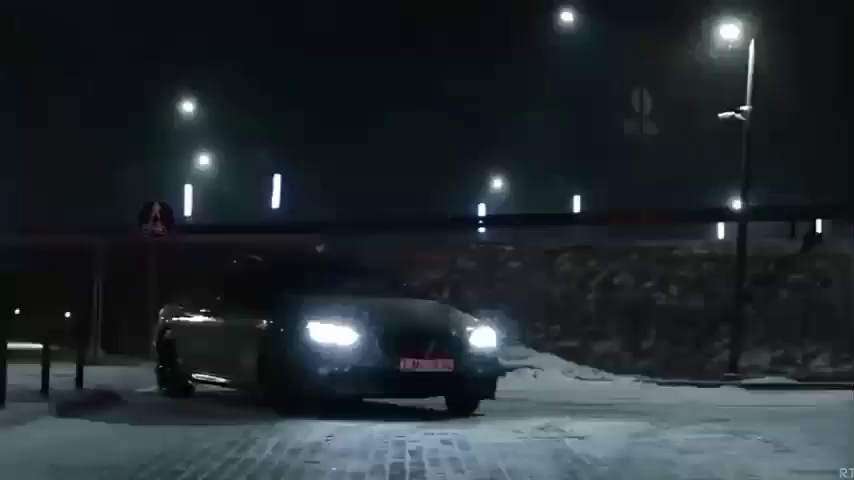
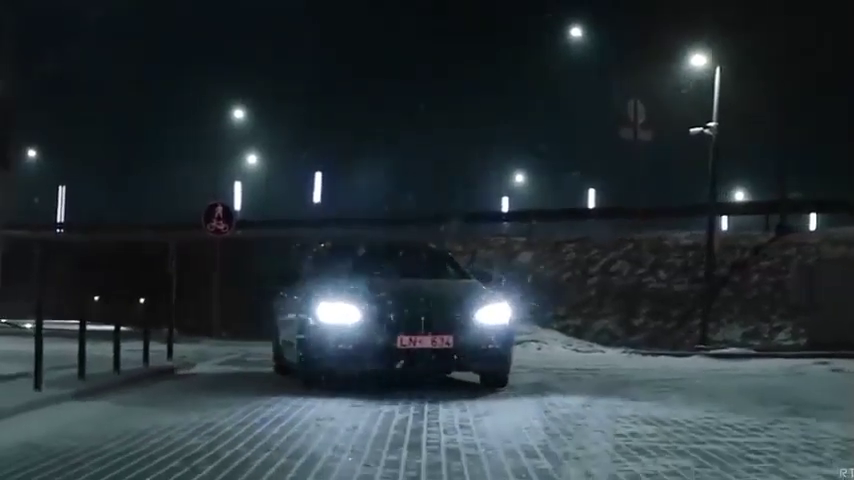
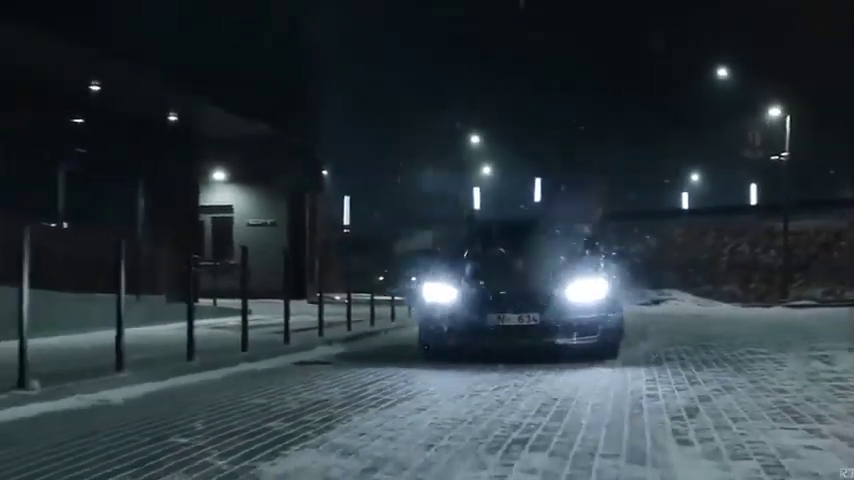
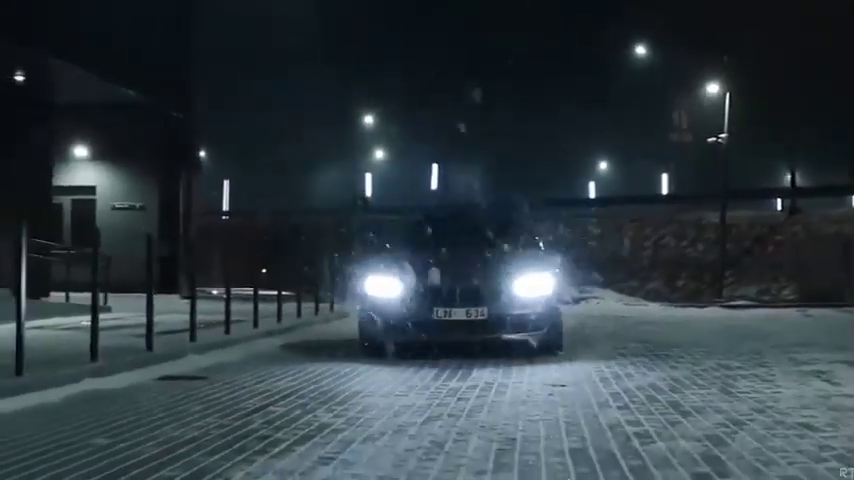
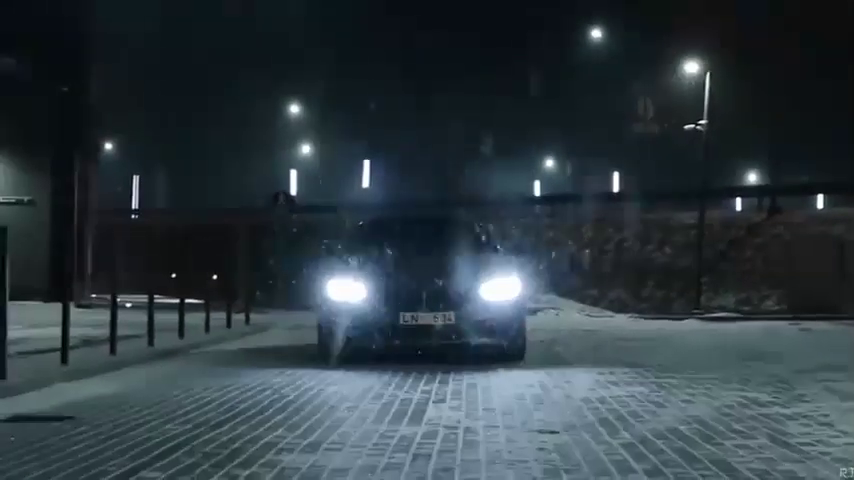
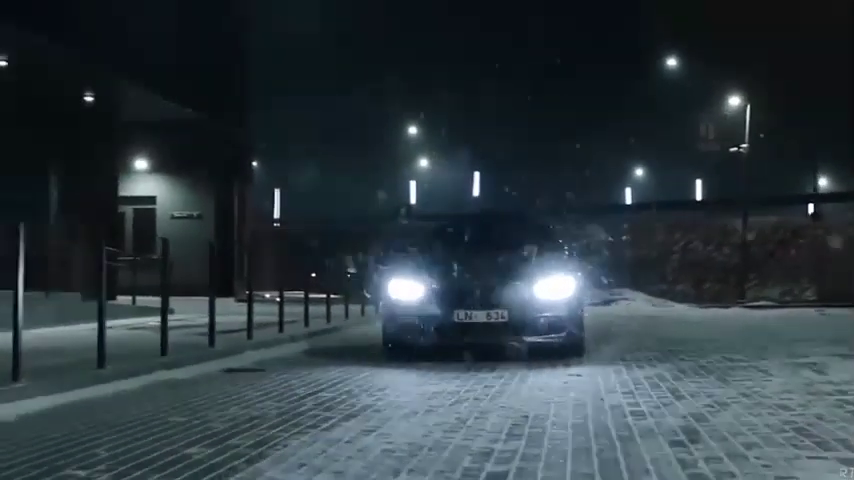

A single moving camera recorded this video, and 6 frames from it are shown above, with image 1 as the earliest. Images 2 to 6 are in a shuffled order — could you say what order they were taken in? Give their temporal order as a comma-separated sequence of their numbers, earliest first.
2, 5, 4, 6, 3
